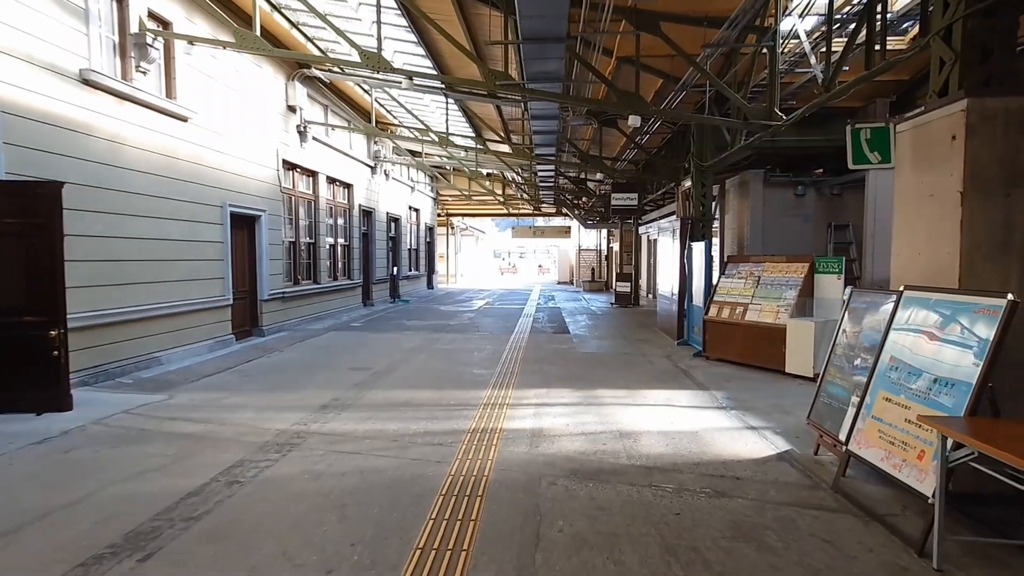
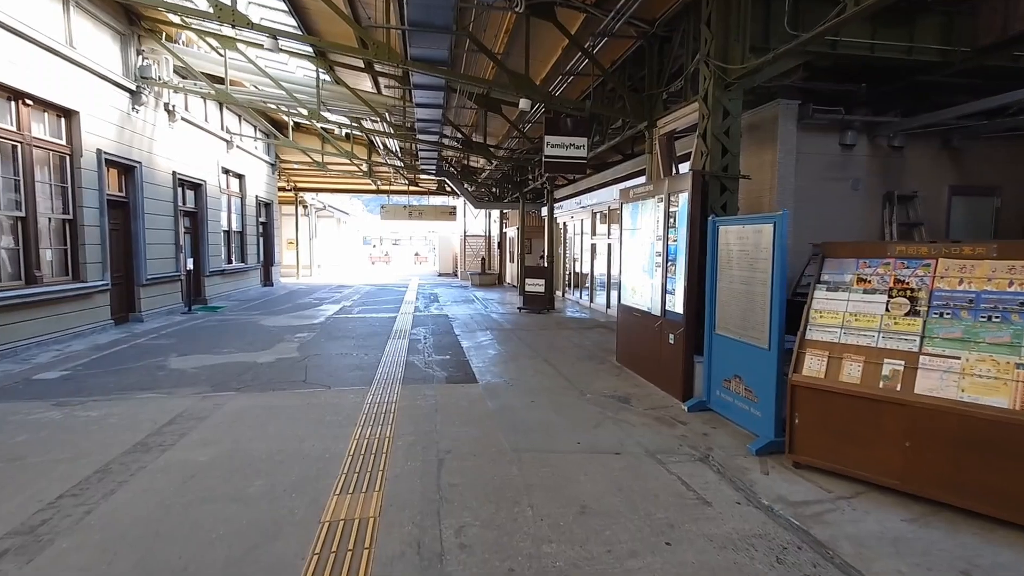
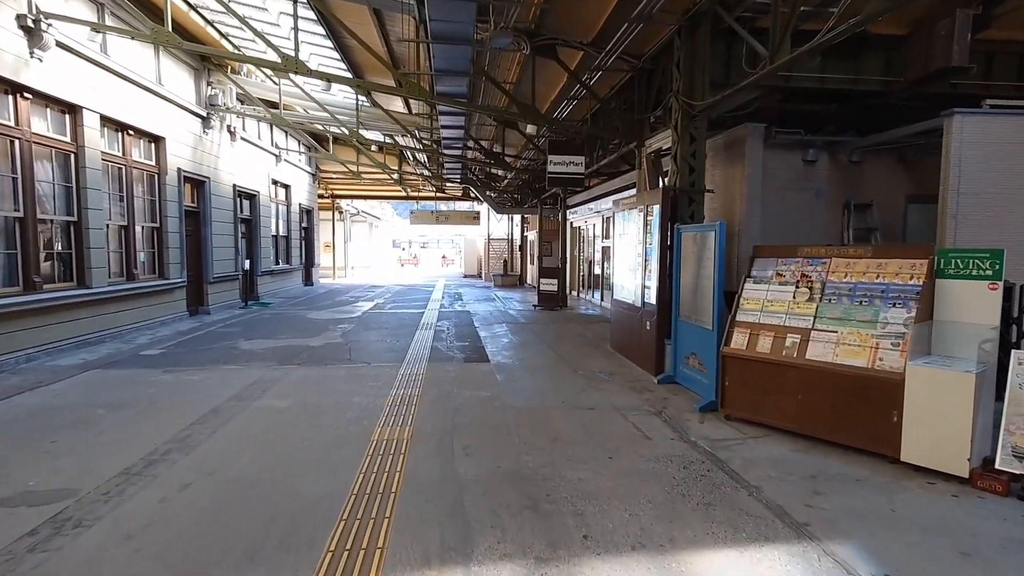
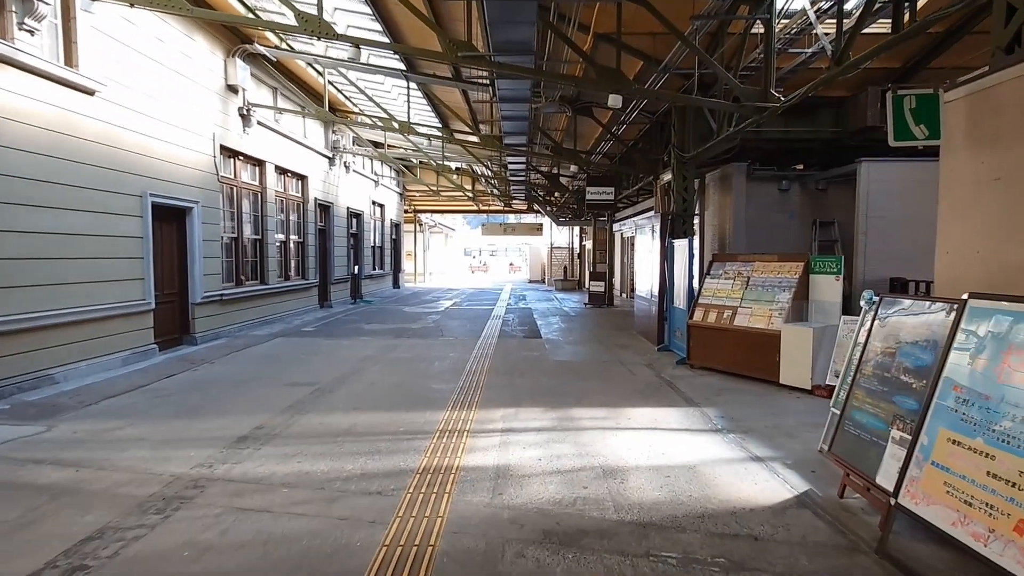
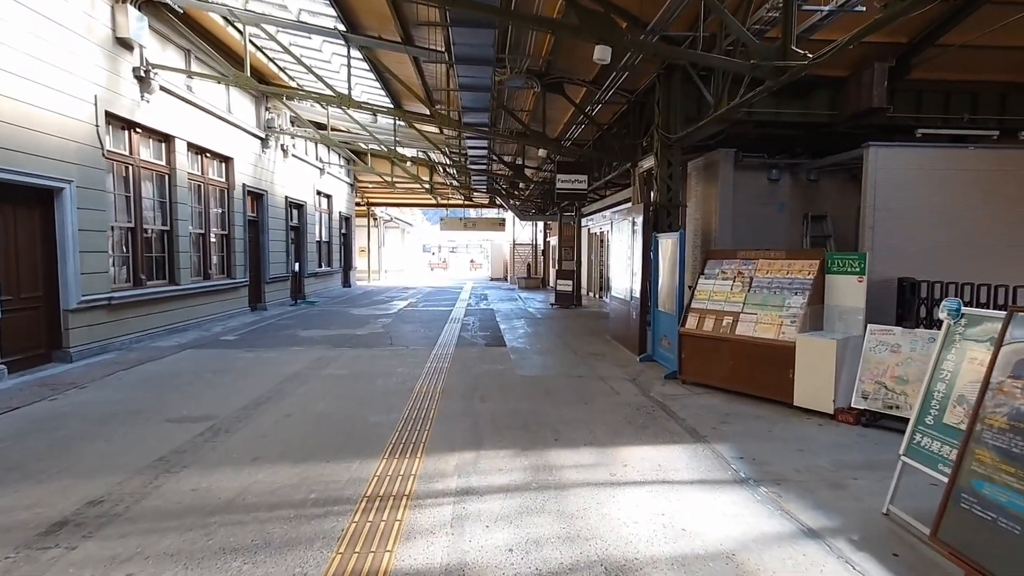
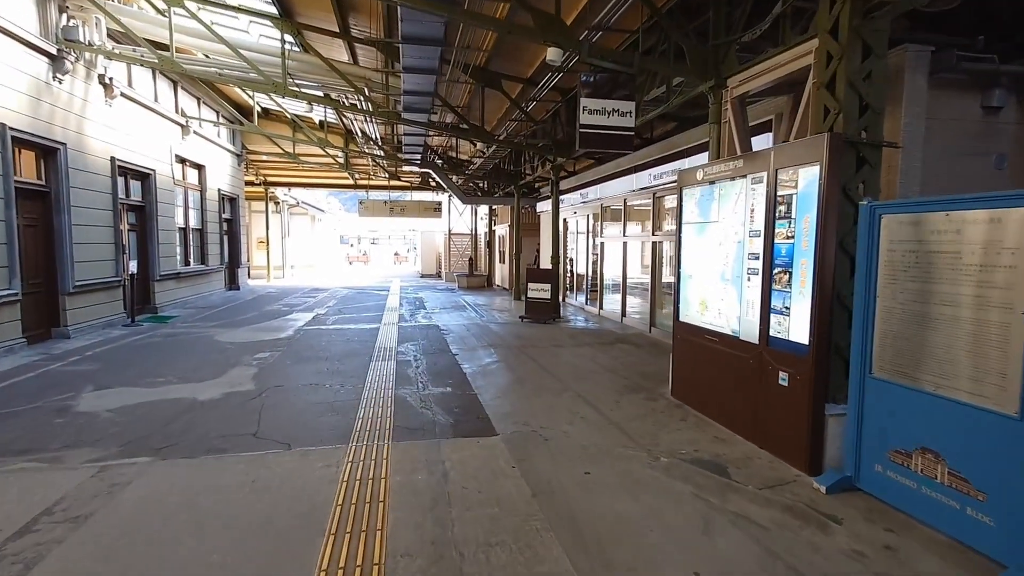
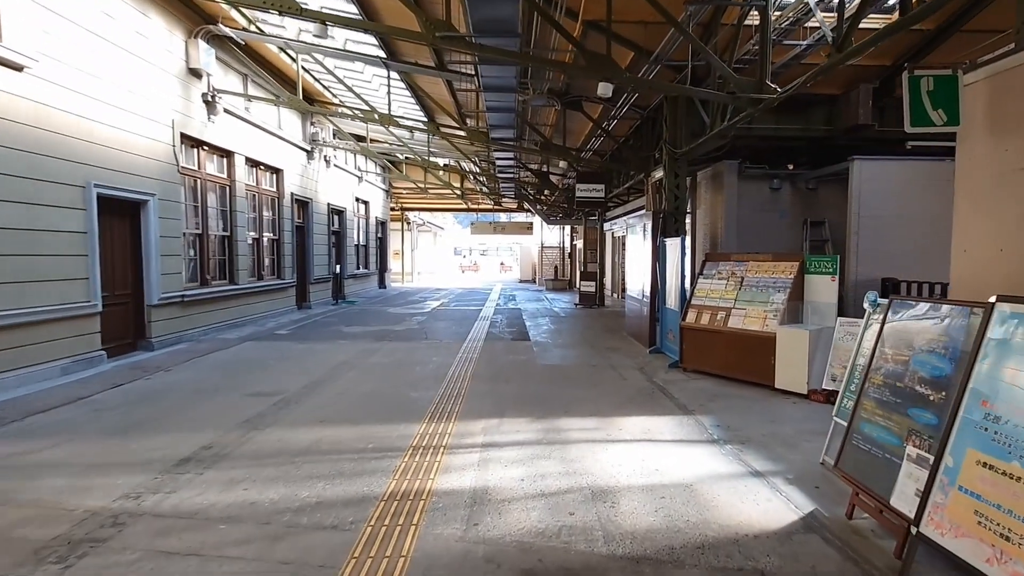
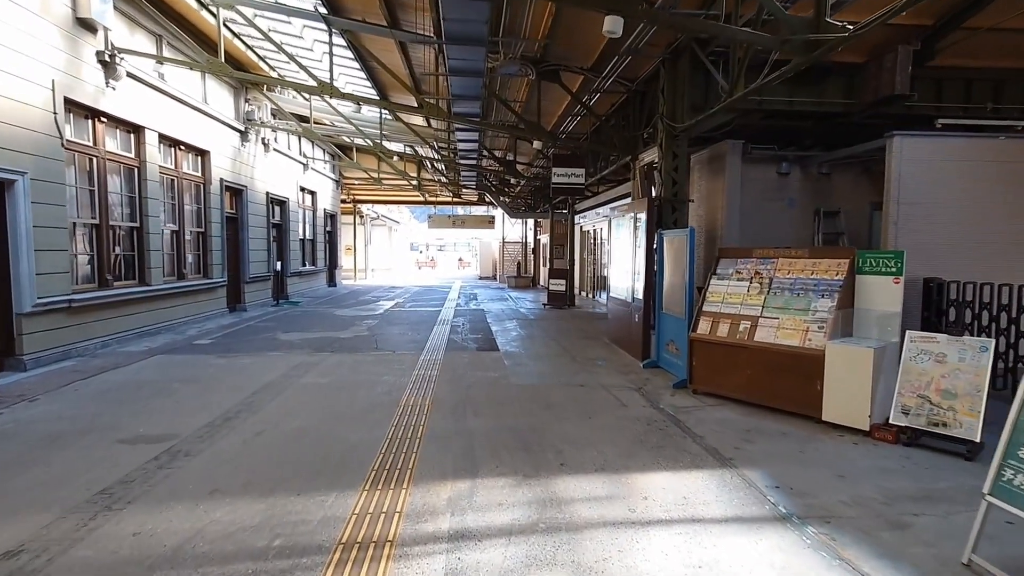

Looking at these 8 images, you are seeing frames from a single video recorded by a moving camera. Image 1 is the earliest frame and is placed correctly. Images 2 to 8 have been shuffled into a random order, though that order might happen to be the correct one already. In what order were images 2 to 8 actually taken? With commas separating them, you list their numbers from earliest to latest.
4, 7, 5, 8, 3, 2, 6
